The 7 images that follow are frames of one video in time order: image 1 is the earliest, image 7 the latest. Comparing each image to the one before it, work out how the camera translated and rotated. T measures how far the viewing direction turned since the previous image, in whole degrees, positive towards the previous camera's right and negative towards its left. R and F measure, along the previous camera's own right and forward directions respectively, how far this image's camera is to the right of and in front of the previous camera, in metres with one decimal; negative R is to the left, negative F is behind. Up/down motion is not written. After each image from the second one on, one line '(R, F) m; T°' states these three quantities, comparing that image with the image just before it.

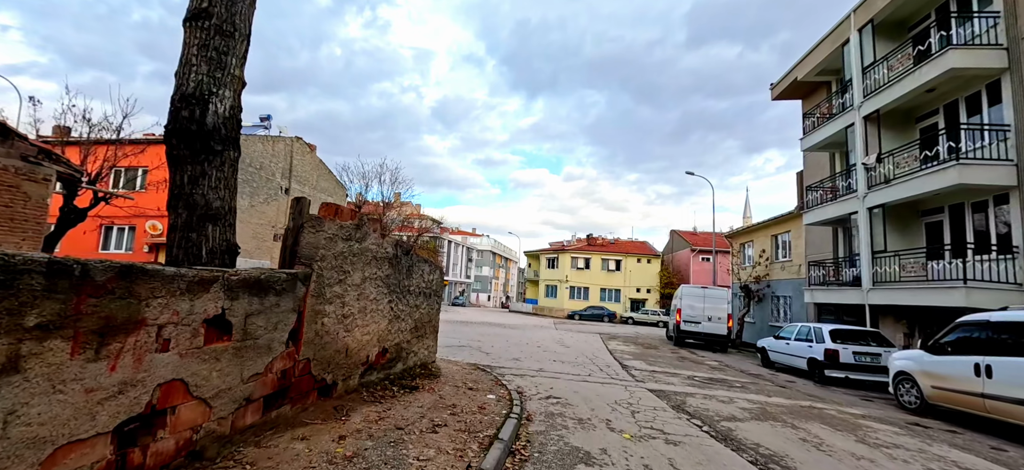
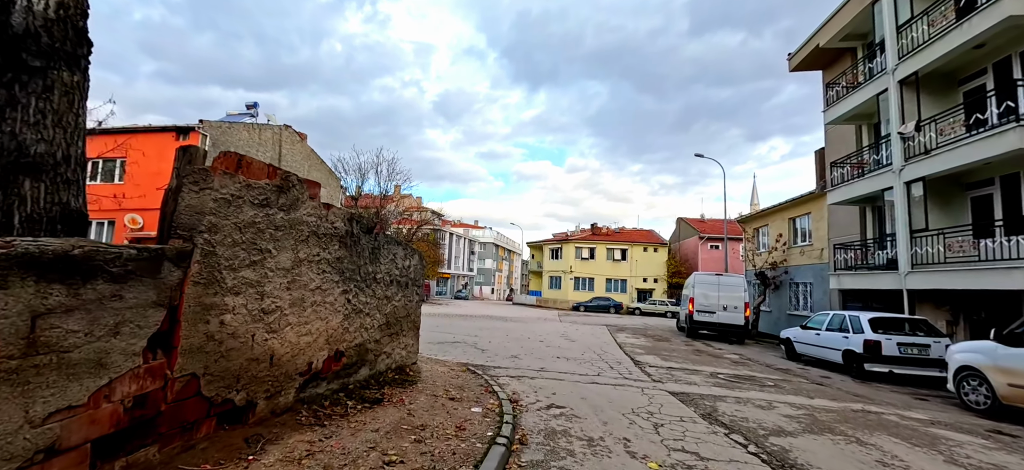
(+0.2, +1.3) m; -1°
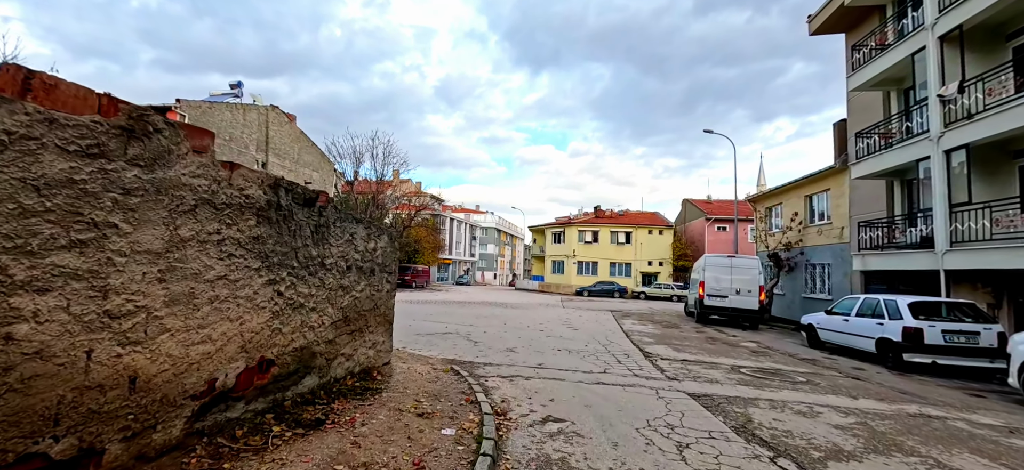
(+0.2, +1.1) m; 0°
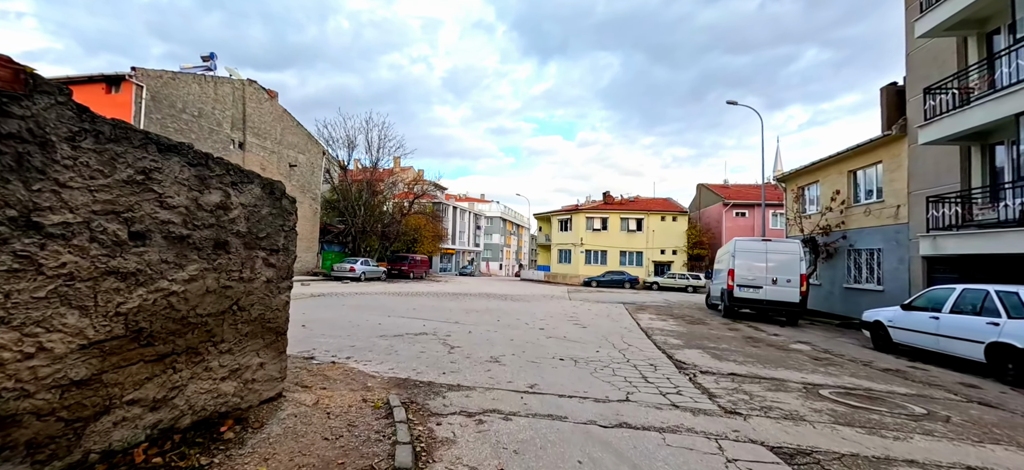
(+0.3, +2.3) m; -1°
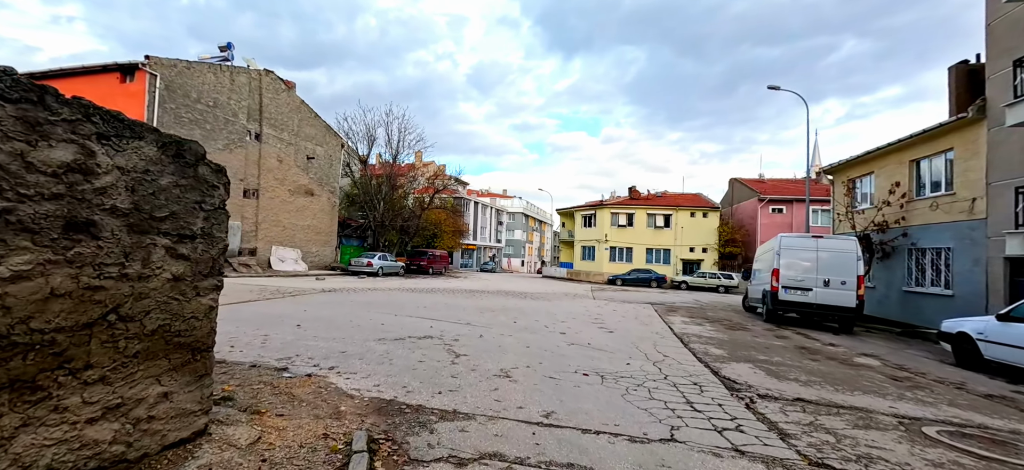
(+0.1, +1.1) m; -3°
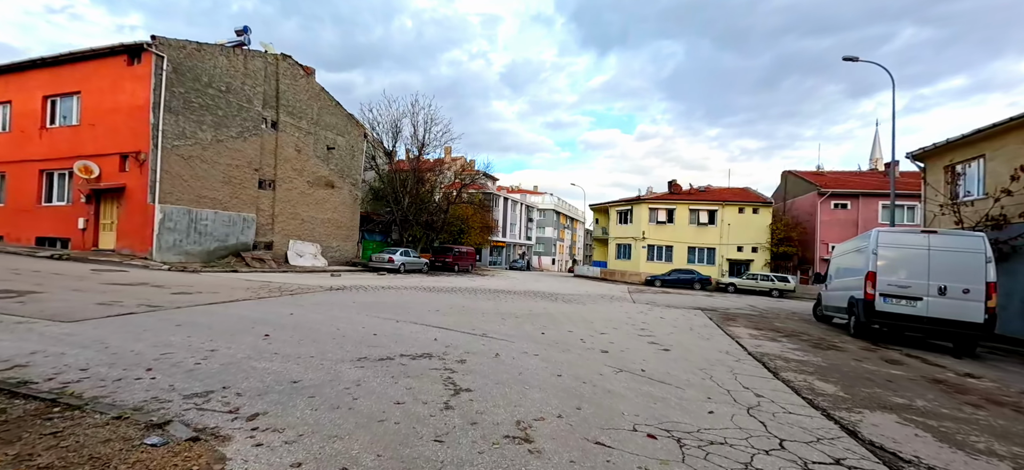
(+0.1, +2.0) m; -4°
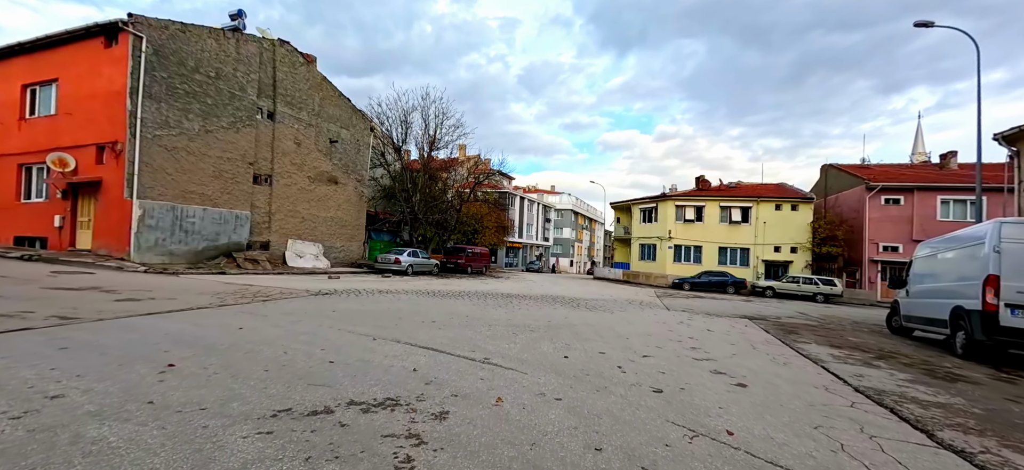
(+0.1, +2.1) m; -2°
